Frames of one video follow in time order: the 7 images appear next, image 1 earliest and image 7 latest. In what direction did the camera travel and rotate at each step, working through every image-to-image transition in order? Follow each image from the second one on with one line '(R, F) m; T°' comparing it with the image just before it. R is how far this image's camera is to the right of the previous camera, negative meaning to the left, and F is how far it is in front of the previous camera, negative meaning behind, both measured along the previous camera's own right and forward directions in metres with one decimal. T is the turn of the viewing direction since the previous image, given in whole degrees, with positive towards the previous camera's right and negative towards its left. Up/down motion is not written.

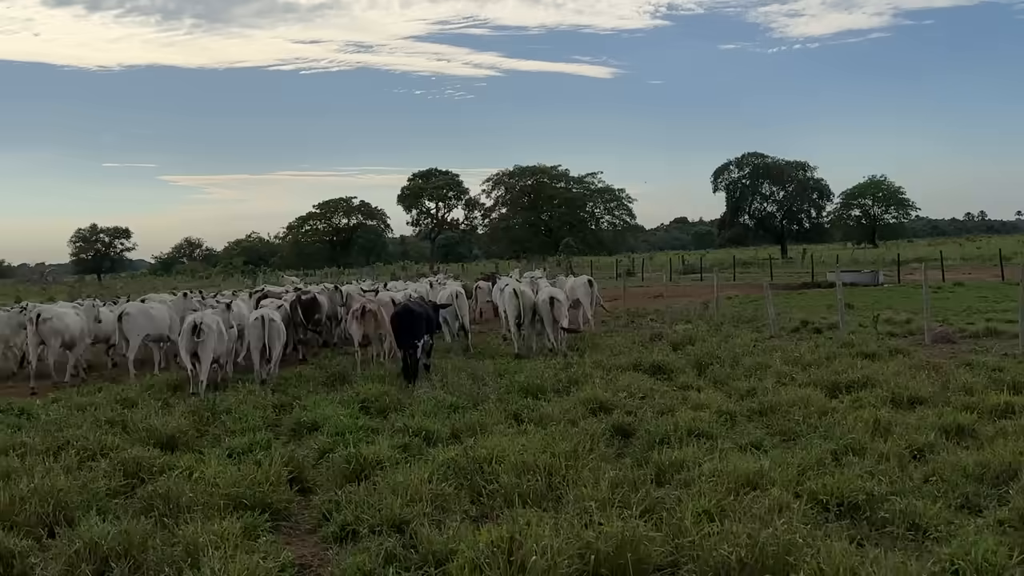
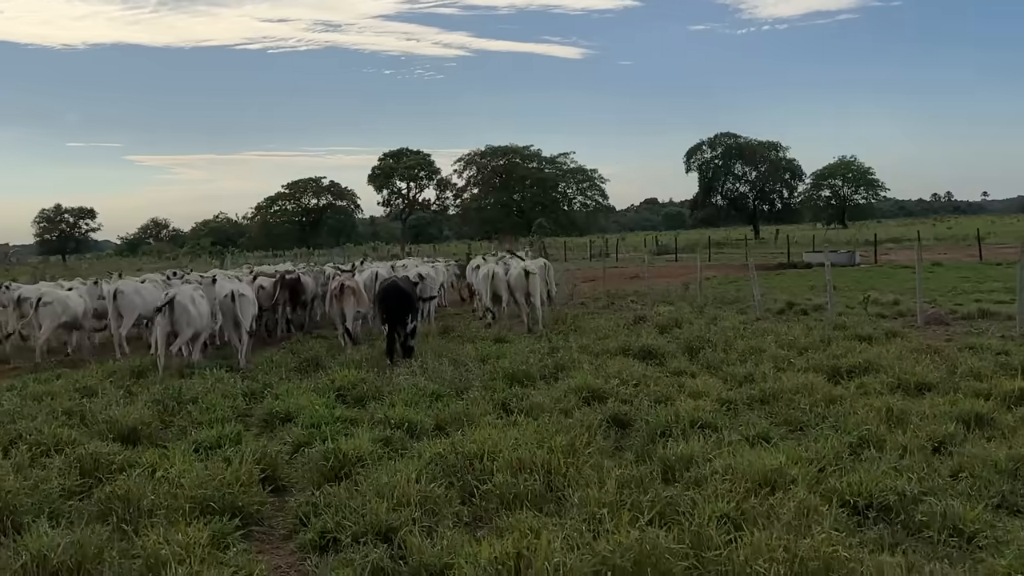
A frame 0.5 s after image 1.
(-0.1, +0.6) m; +2°
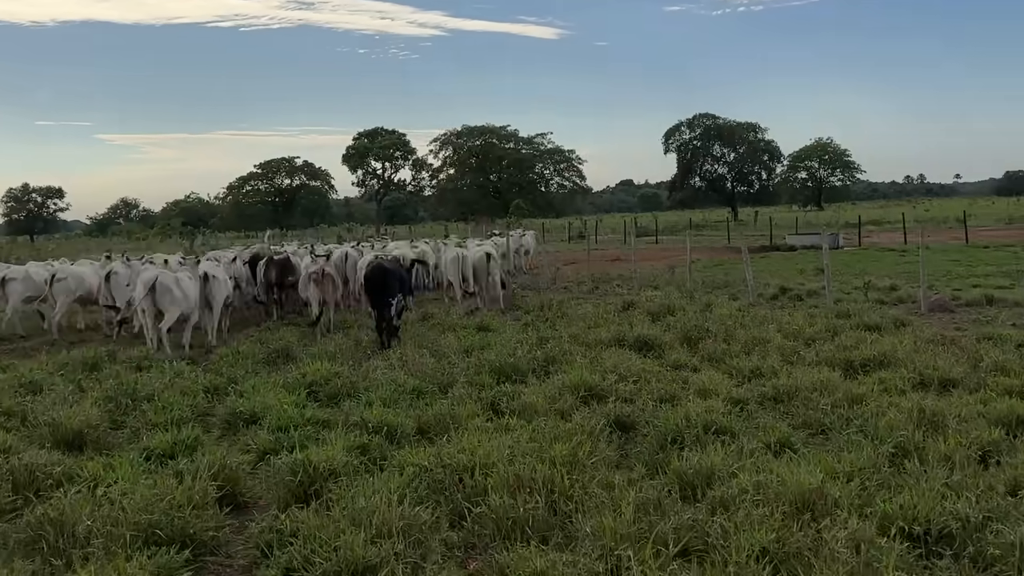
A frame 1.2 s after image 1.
(-0.1, +0.8) m; +1°
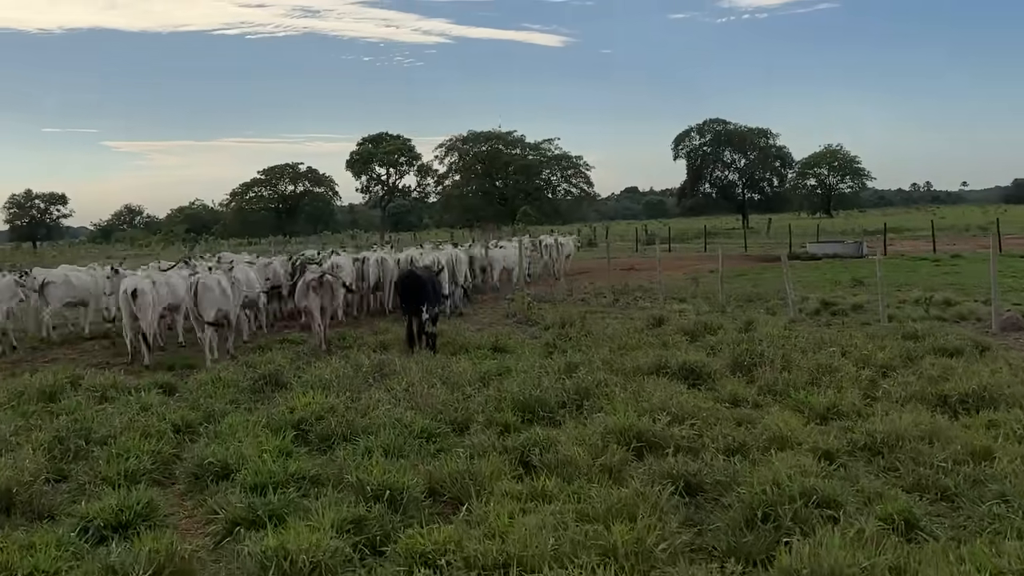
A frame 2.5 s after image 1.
(-0.2, +1.5) m; 0°
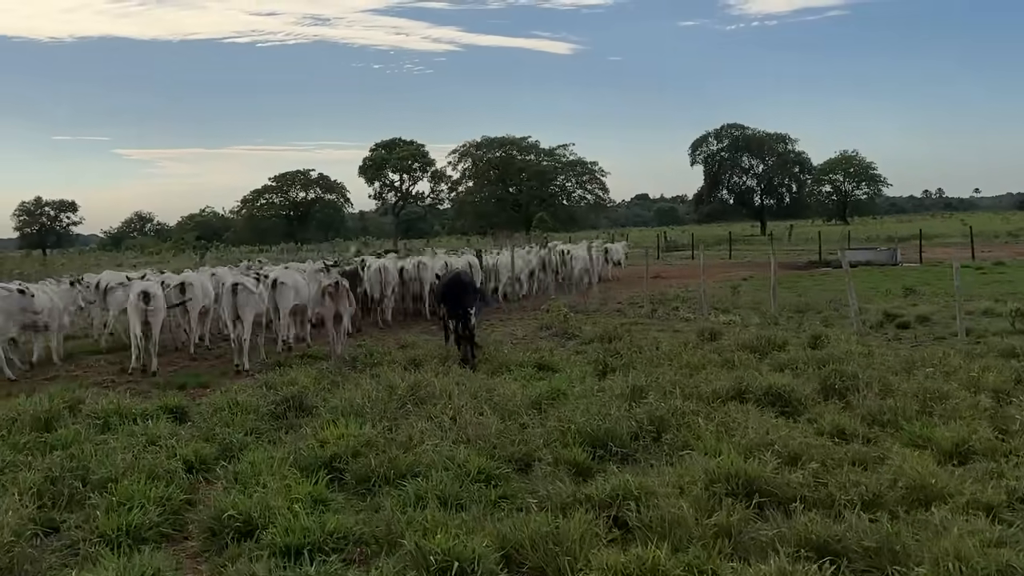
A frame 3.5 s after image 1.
(-0.4, +1.1) m; -1°
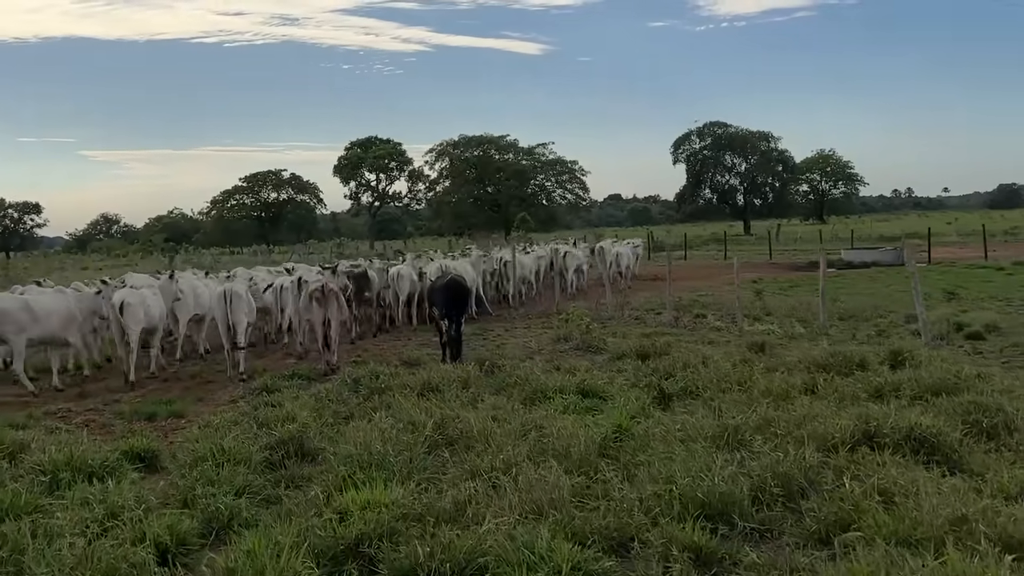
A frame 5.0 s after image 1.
(-0.6, +1.8) m; +2°
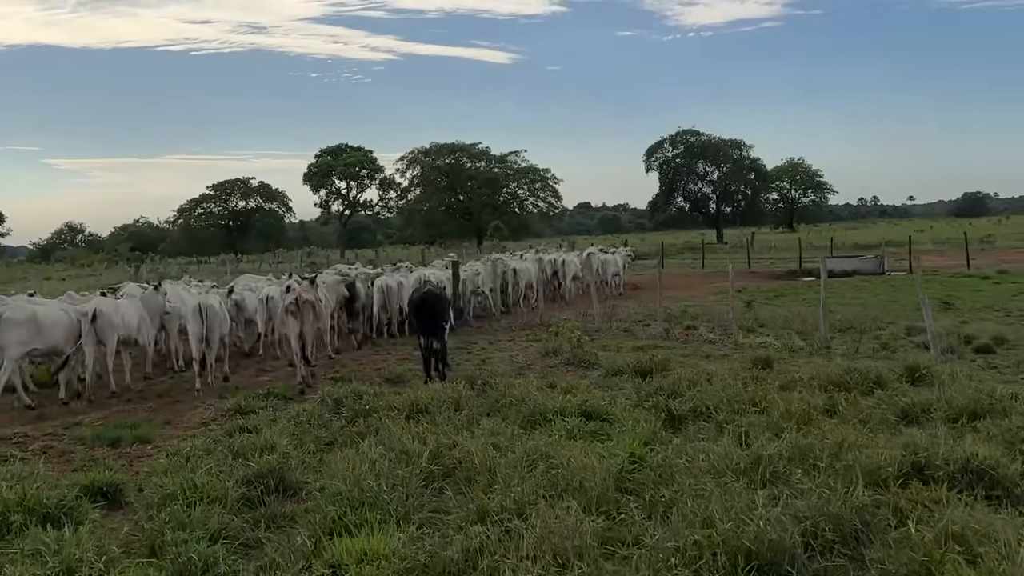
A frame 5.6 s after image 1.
(-0.2, +0.7) m; +2°
